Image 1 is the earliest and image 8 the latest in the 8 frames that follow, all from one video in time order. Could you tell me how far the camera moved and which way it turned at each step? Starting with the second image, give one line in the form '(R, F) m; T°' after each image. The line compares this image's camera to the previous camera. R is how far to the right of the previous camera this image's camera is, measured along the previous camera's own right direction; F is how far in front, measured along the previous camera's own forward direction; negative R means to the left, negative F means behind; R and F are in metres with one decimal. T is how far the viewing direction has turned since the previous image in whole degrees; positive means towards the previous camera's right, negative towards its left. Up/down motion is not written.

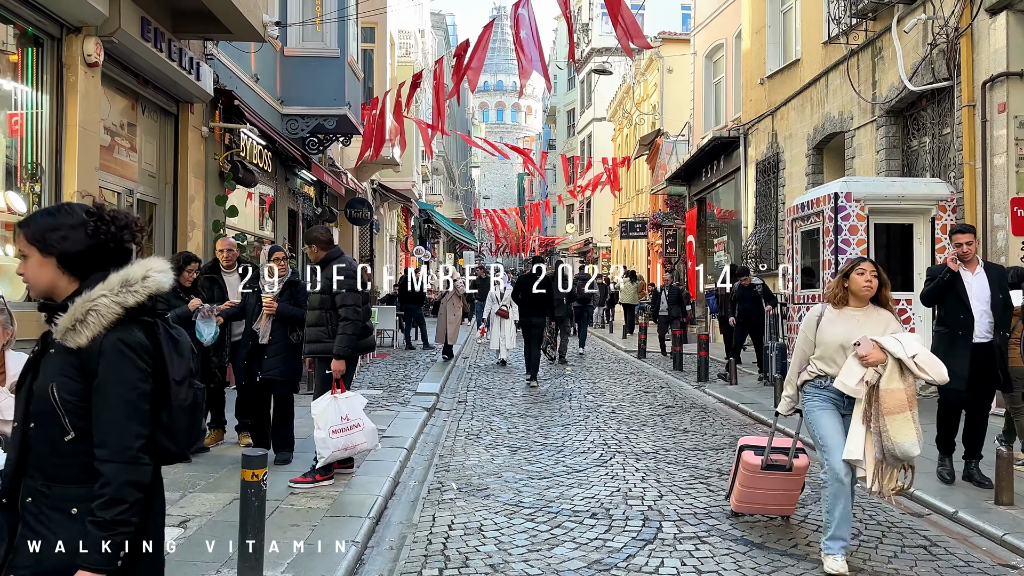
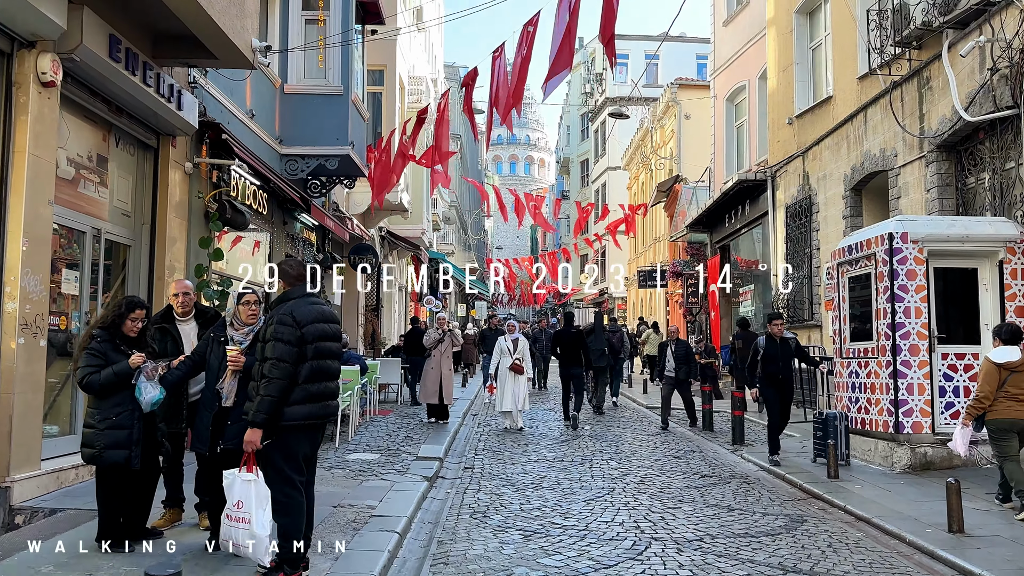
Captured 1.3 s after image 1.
(0.0, +1.1) m; -1°
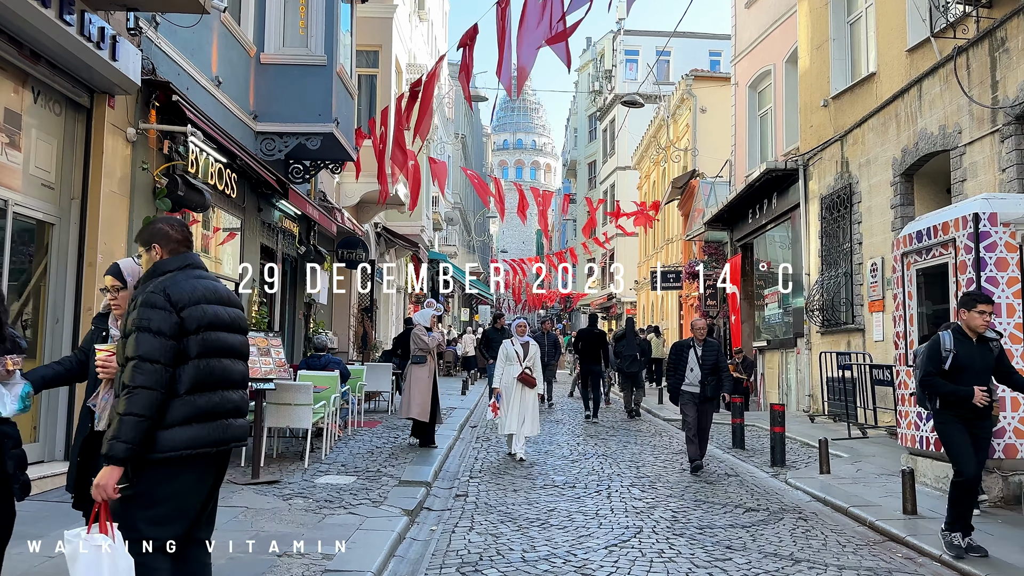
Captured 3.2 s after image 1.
(0.0, +1.6) m; 0°
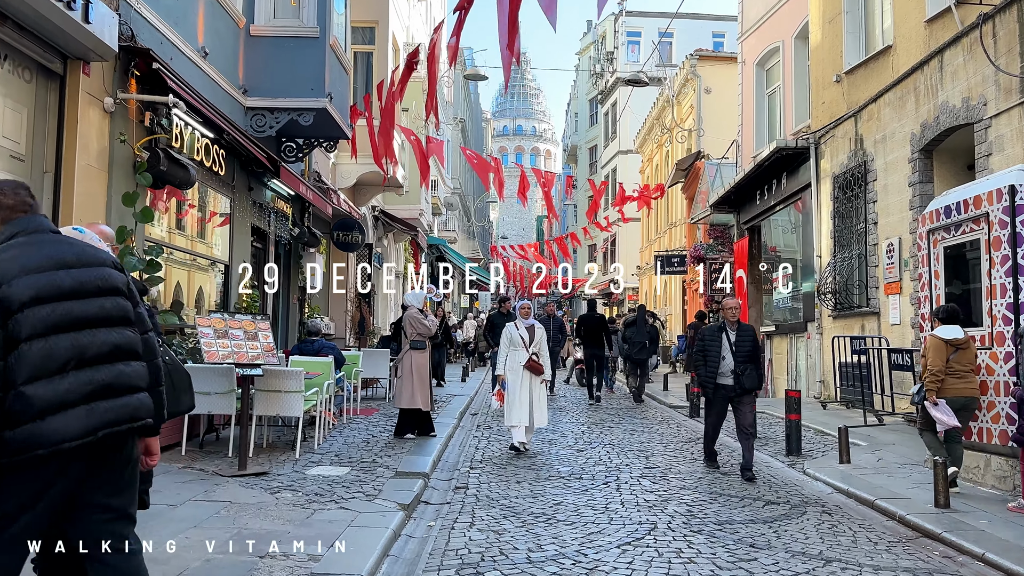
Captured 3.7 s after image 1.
(0.0, +0.5) m; 0°
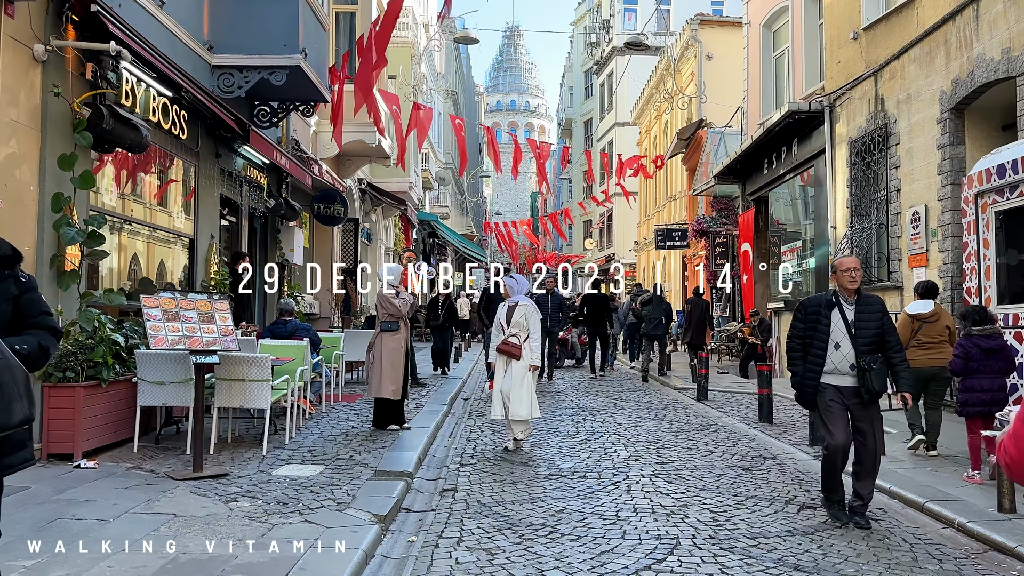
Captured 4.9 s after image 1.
(0.0, +1.0) m; 0°
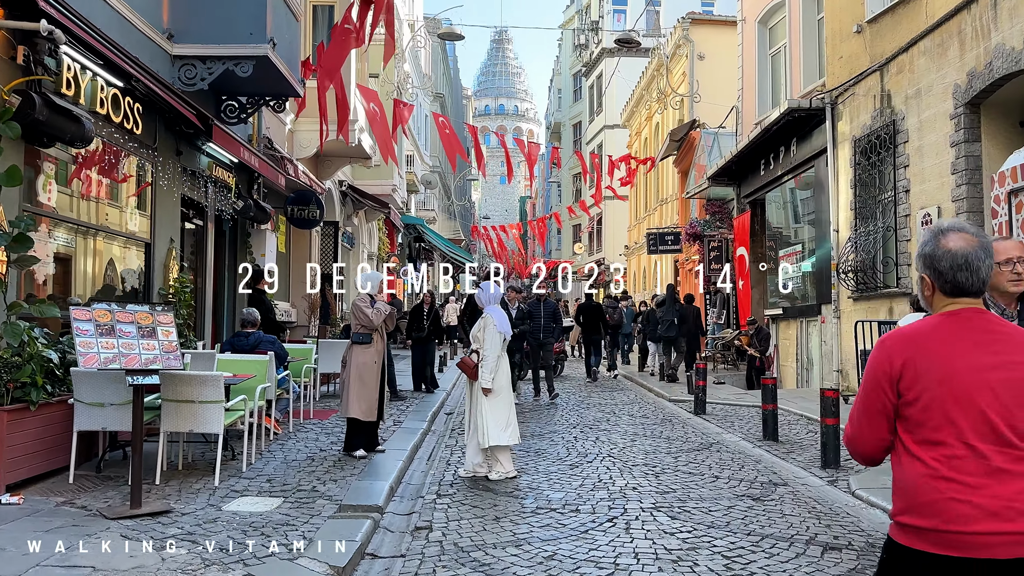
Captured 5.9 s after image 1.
(+0.1, +0.8) m; +1°
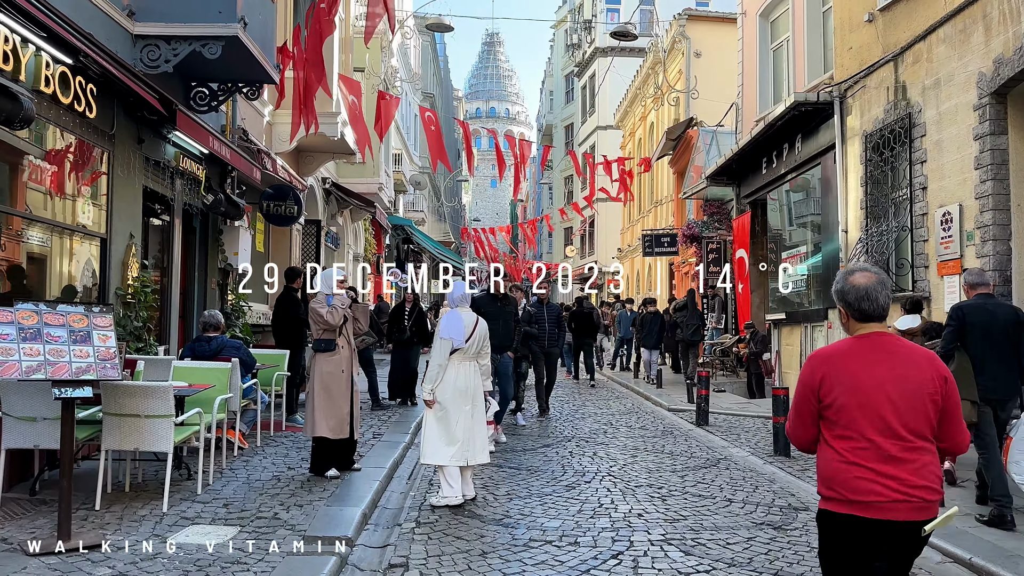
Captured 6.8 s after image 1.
(0.0, +0.8) m; +1°
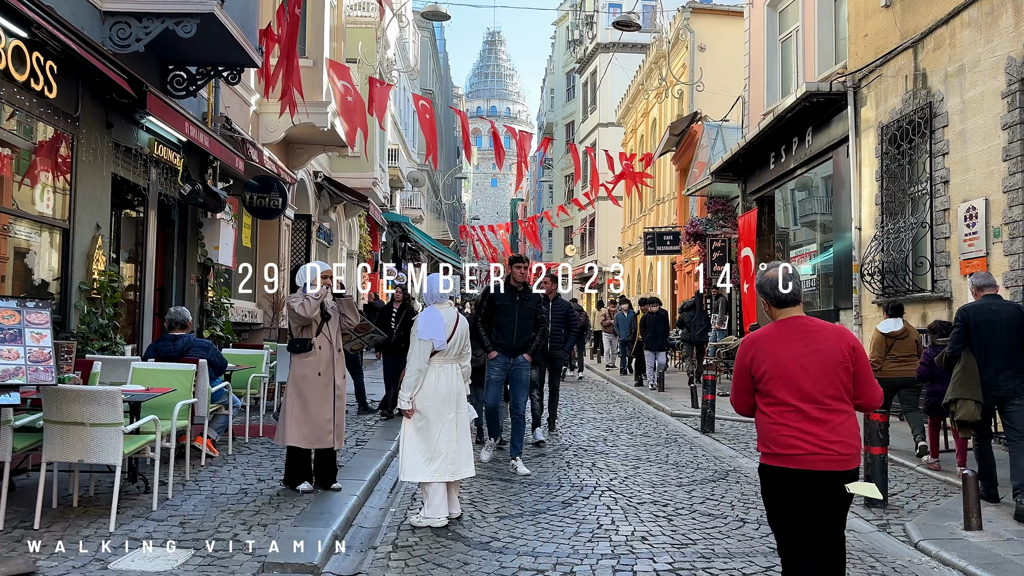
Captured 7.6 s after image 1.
(+0.1, +0.6) m; 0°
